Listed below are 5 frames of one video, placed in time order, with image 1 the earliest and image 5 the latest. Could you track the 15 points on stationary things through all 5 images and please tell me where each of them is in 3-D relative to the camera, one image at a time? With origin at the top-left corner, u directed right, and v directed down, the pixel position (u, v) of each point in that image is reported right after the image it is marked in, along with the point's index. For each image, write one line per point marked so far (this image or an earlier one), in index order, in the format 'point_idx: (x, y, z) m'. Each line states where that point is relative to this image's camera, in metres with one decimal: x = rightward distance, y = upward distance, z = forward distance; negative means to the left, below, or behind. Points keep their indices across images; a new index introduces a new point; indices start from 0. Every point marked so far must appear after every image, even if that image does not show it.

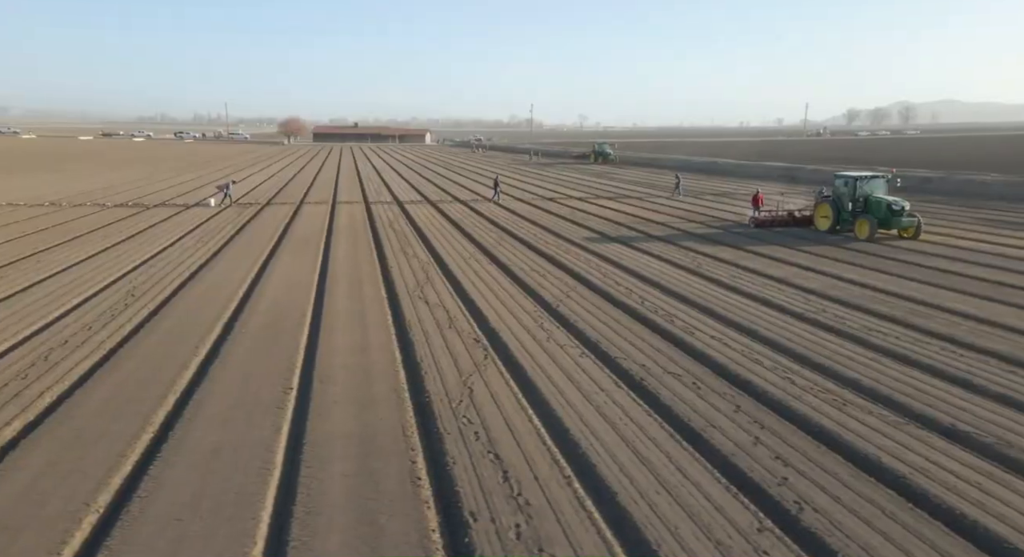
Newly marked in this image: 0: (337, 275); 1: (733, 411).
0: (-3.0, +0.1, +11.3) m
1: (+1.7, -1.0, +5.2) m
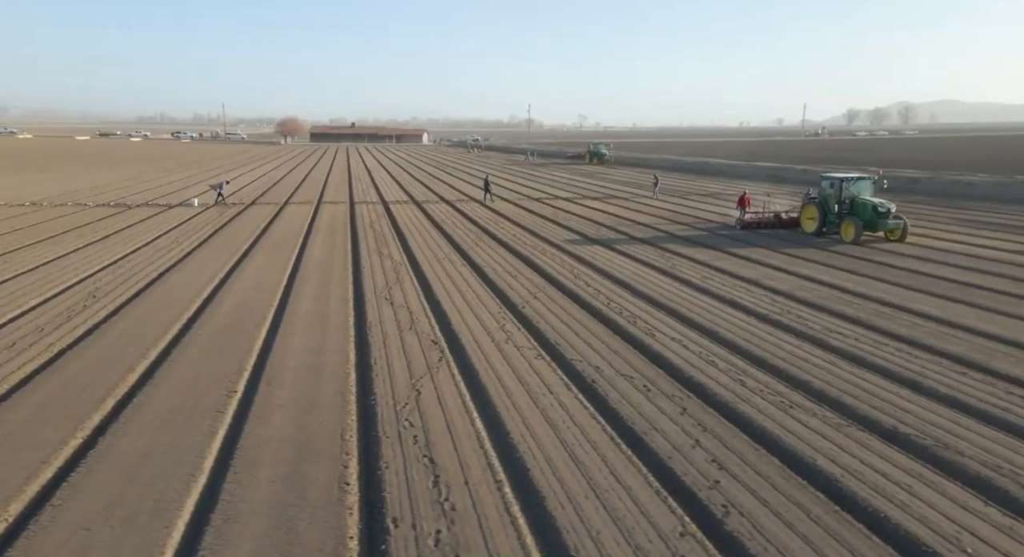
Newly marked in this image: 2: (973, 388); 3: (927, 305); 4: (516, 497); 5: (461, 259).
0: (-3.4, +0.1, +11.2) m
1: (+1.3, -1.0, +5.2) m
2: (+4.0, -1.0, +5.8) m
3: (+5.8, -0.4, +9.3) m
4: (0.0, -1.3, +3.9) m
5: (-1.0, +0.4, +13.2) m
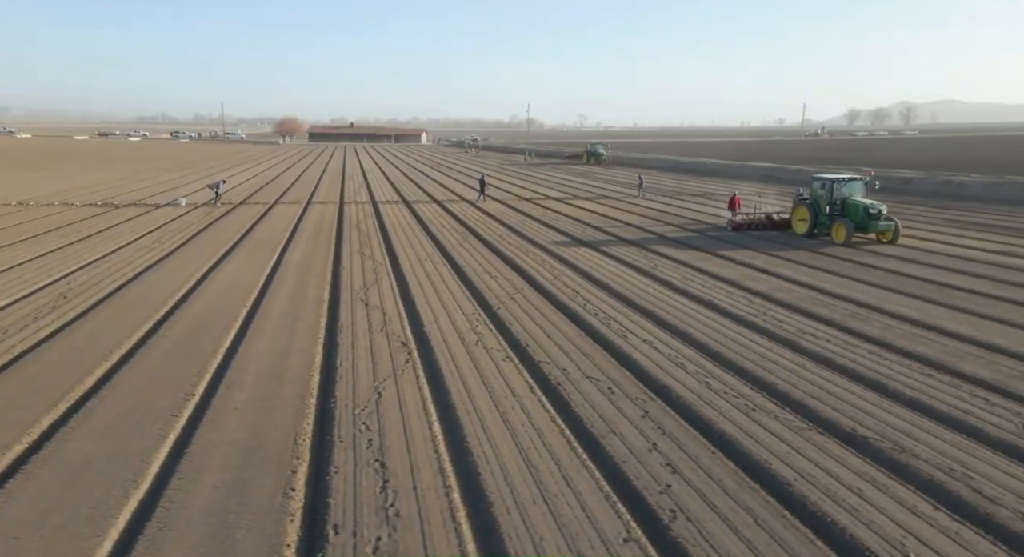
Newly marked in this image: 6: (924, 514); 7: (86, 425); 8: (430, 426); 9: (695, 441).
0: (-3.8, 0.0, +11.2) m
1: (+1.0, -1.1, +5.2) m
2: (+3.7, -1.0, +5.8) m
3: (+5.5, -0.4, +9.3) m
4: (-0.3, -1.3, +3.8) m
5: (-1.4, +0.4, +13.2) m
6: (+2.3, -1.3, +3.8) m
7: (-2.9, -1.0, +4.5) m
8: (-0.6, -1.1, +4.9) m
9: (+1.3, -1.2, +4.7) m
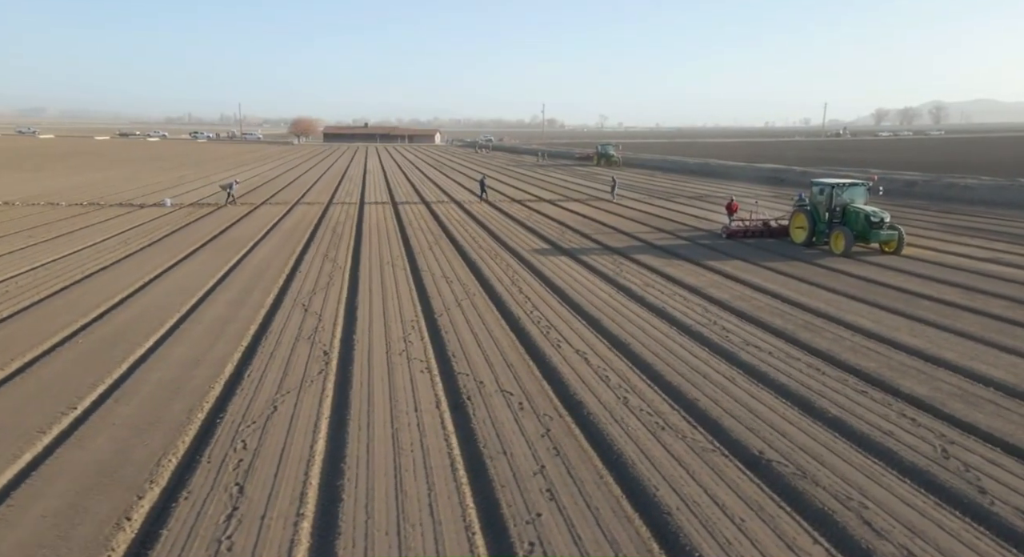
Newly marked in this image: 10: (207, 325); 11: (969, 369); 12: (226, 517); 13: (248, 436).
0: (-4.5, 0.0, +11.0) m
1: (+0.2, -1.2, +4.9) m
2: (+2.9, -1.1, +5.6) m
3: (+4.7, -0.5, +9.0) m
4: (-1.1, -1.4, +3.6) m
5: (-2.1, +0.3, +13.0) m
6: (+1.5, -1.4, +3.5) m
7: (-3.6, -1.0, +4.3) m
8: (-1.4, -1.2, +4.7) m
9: (+0.5, -1.2, +4.5) m
10: (-3.6, -0.6, +7.9) m
11: (+4.6, -0.9, +6.7) m
12: (-1.6, -1.3, +3.7) m
13: (-1.9, -1.1, +4.7) m
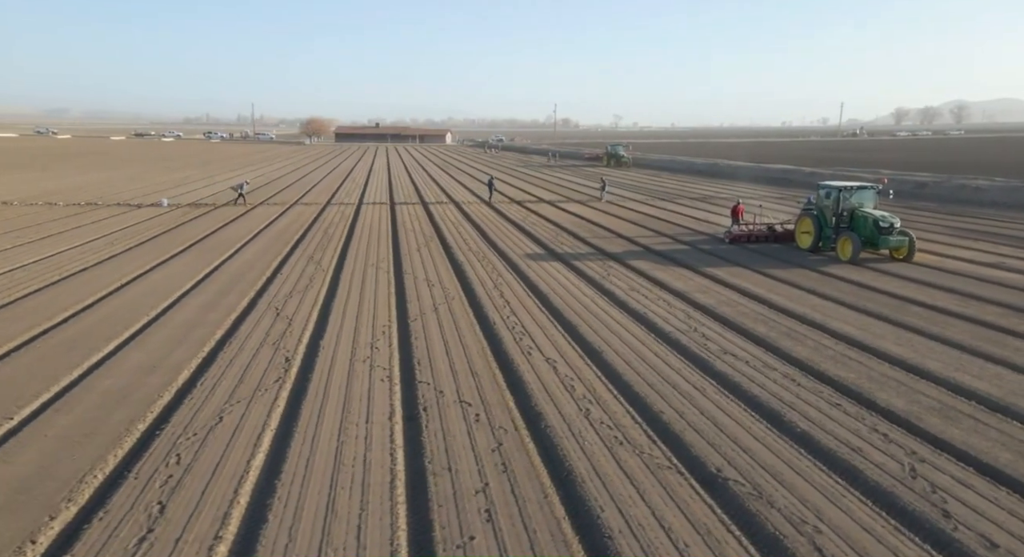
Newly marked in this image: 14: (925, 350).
0: (-4.8, -0.1, +10.8) m
1: (-0.2, -1.2, +4.7) m
2: (+2.6, -1.1, +5.3) m
3: (+4.4, -0.6, +8.8) m
4: (-1.5, -1.4, +3.4) m
5: (-2.3, +0.2, +12.8) m
6: (+1.1, -1.5, +3.3) m
7: (-4.0, -1.1, +4.1) m
8: (-1.7, -1.2, +4.5) m
9: (+0.1, -1.3, +4.3) m
10: (-3.9, -0.6, +7.7) m
11: (+4.3, -1.0, +6.5) m
12: (-1.9, -1.3, +3.5) m
13: (-2.2, -1.2, +4.6) m
14: (+4.7, -0.8, +7.7) m
